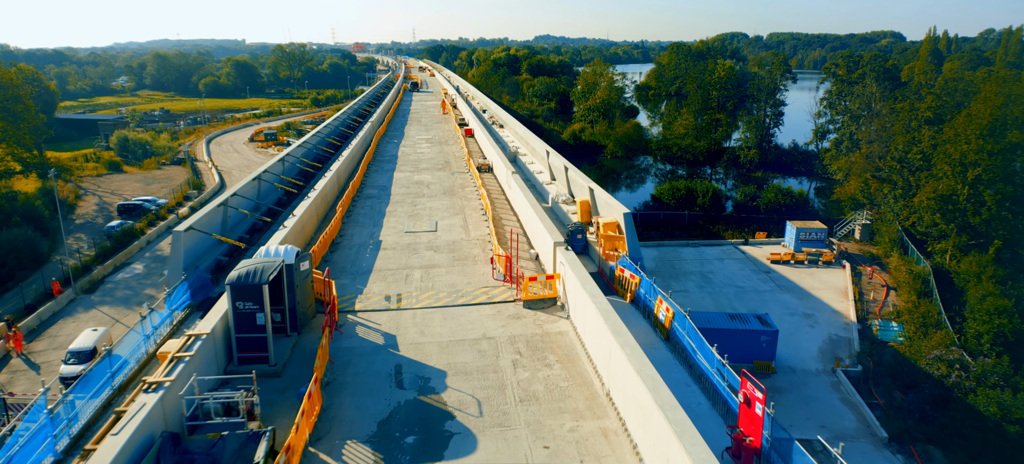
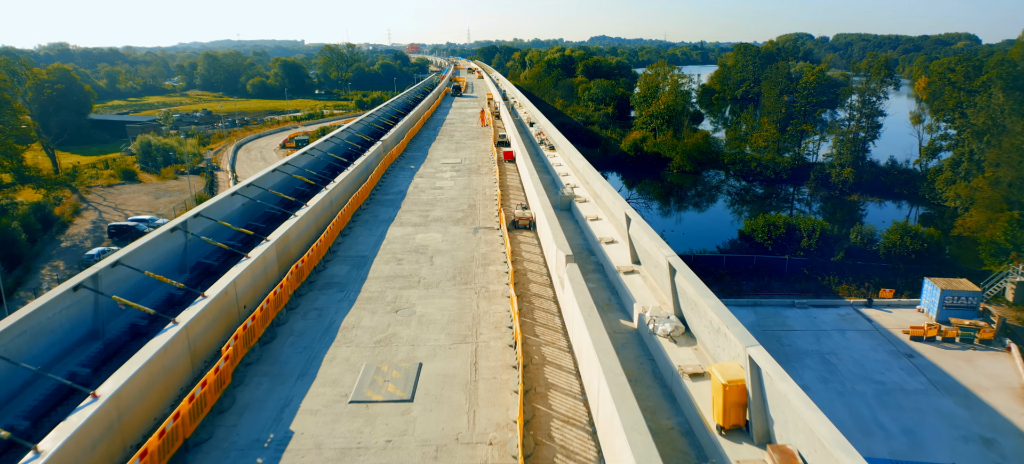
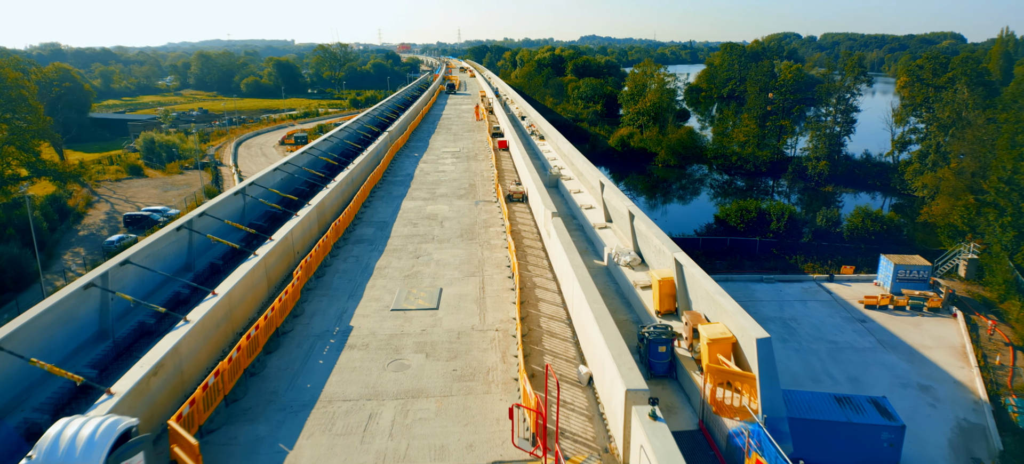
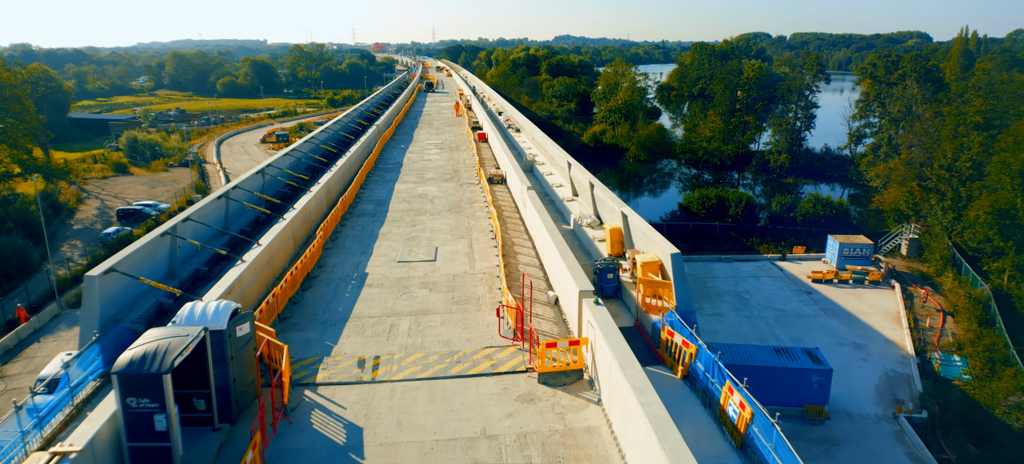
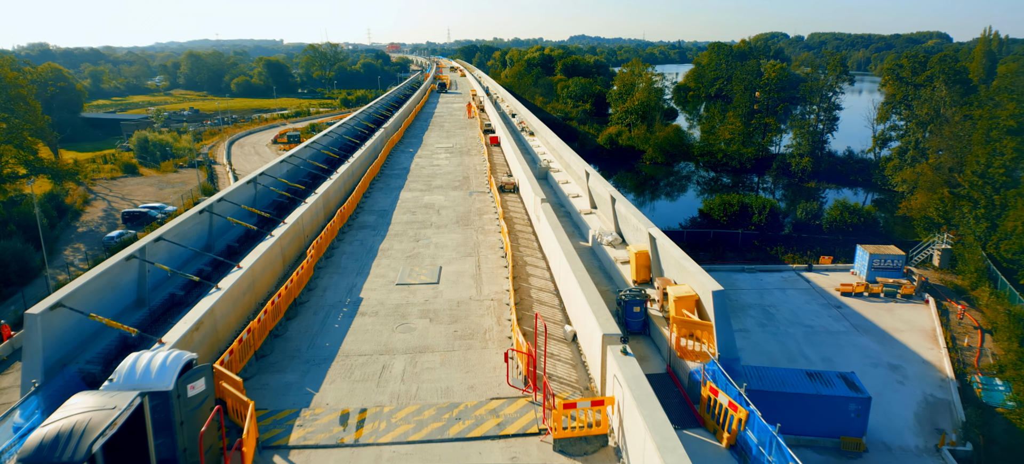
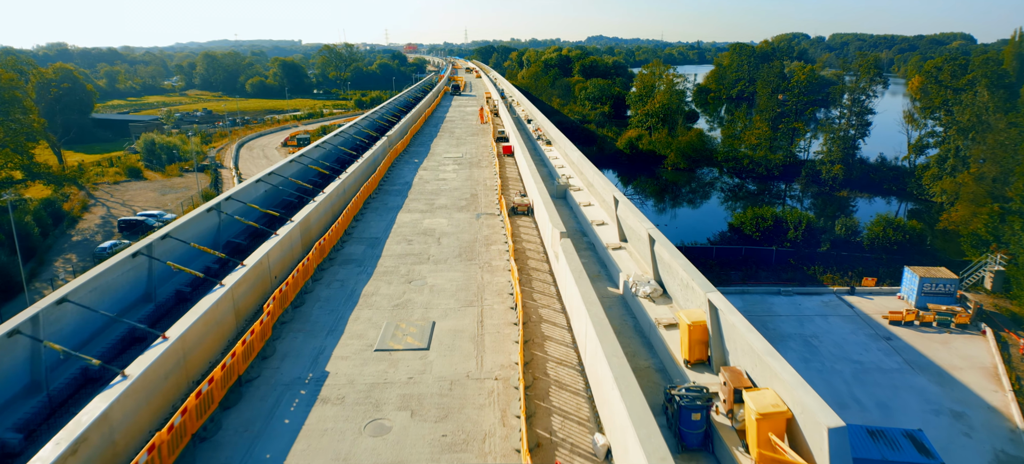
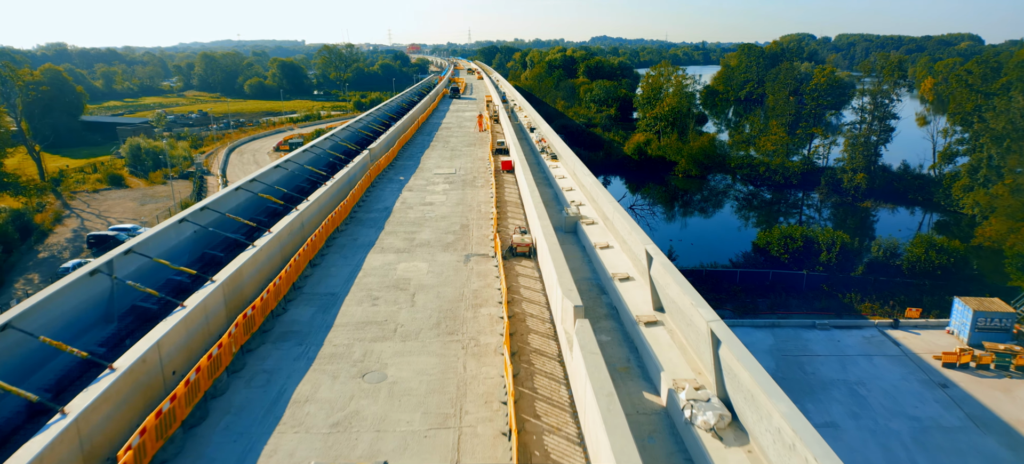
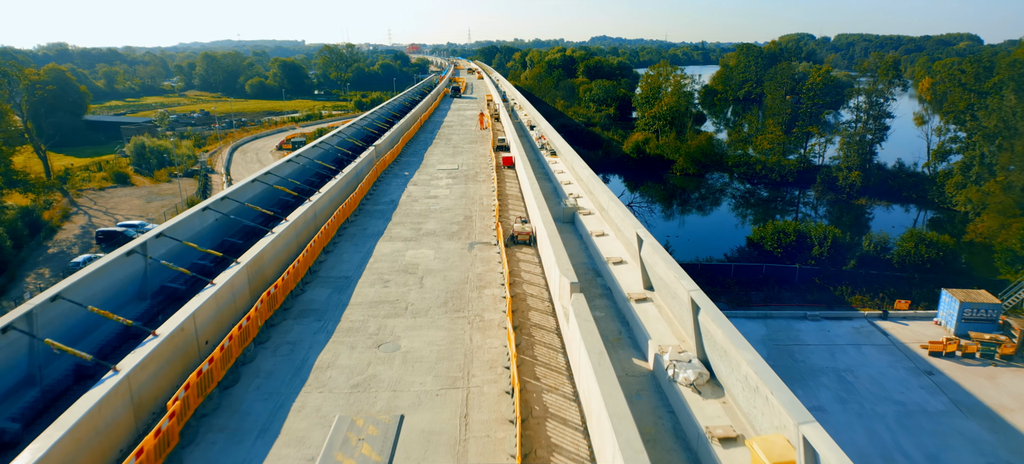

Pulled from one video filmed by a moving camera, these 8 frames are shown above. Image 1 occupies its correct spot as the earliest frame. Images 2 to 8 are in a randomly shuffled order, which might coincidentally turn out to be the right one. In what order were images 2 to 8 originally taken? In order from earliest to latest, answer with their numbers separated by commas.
4, 5, 3, 6, 2, 8, 7
